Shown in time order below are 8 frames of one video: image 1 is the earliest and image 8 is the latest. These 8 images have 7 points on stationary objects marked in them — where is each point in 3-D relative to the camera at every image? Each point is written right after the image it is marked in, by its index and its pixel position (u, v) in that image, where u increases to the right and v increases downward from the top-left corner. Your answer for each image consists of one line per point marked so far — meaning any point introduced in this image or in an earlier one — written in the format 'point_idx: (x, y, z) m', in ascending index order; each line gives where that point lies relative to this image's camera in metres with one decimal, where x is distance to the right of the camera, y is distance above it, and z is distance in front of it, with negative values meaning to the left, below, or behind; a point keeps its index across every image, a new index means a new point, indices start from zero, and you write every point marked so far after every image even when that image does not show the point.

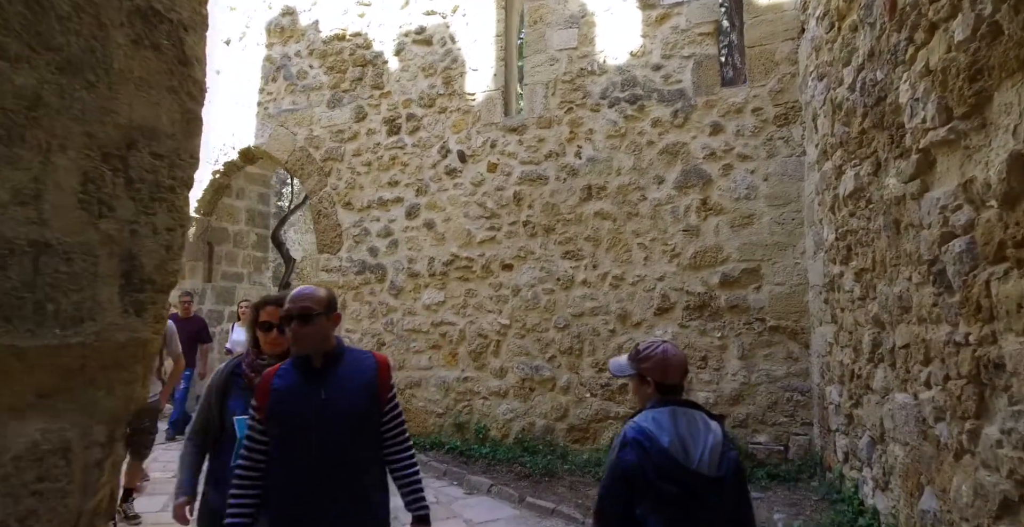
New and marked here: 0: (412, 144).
0: (-0.8, +1.0, +5.5) m
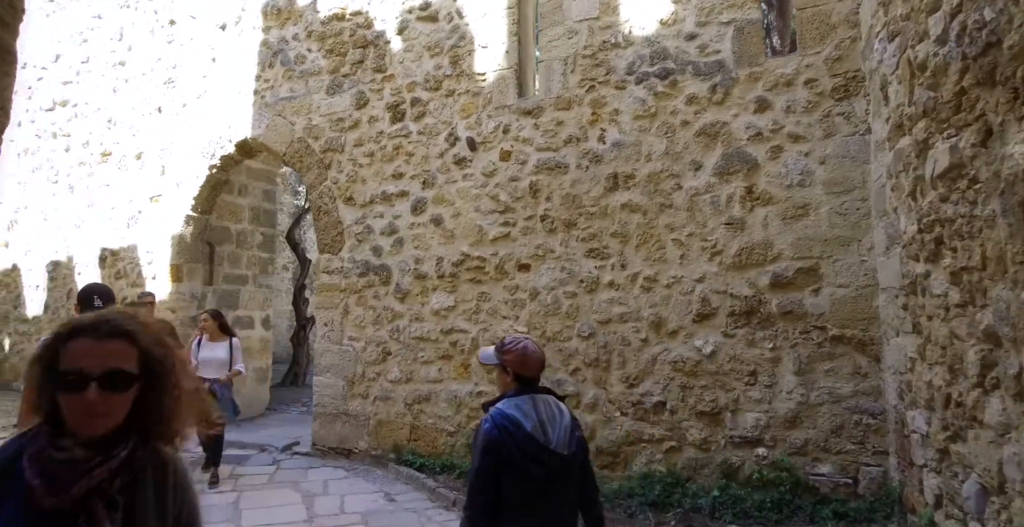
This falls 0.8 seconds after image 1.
0: (-0.7, +1.0, +4.9) m
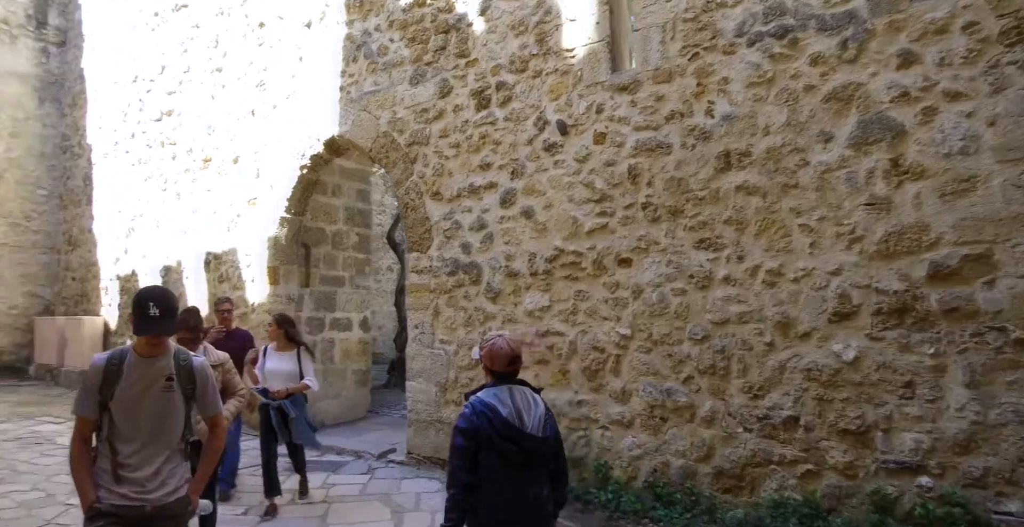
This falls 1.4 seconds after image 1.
0: (-0.1, +1.0, +4.5) m
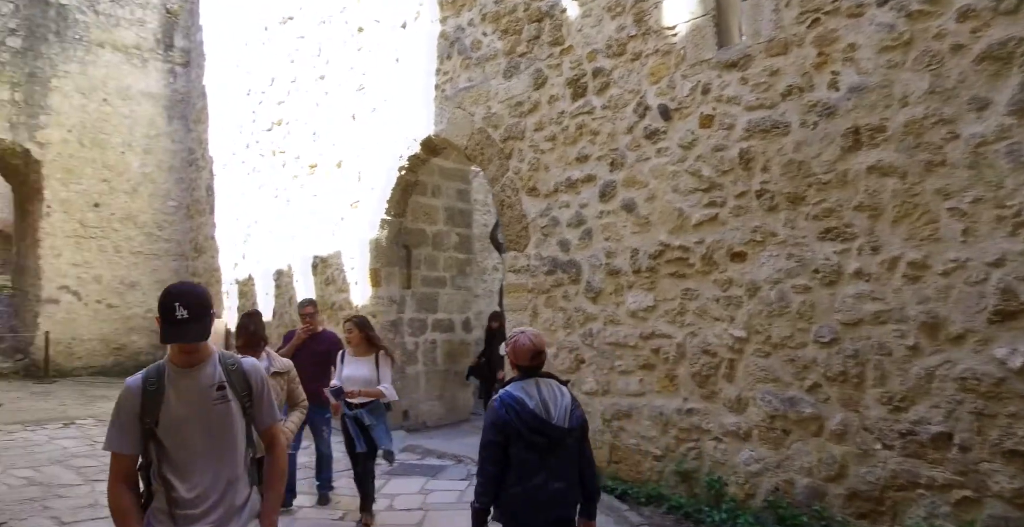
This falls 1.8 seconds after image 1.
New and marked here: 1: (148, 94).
0: (+0.6, +1.0, +4.3) m
1: (-4.5, +2.1, +8.0) m
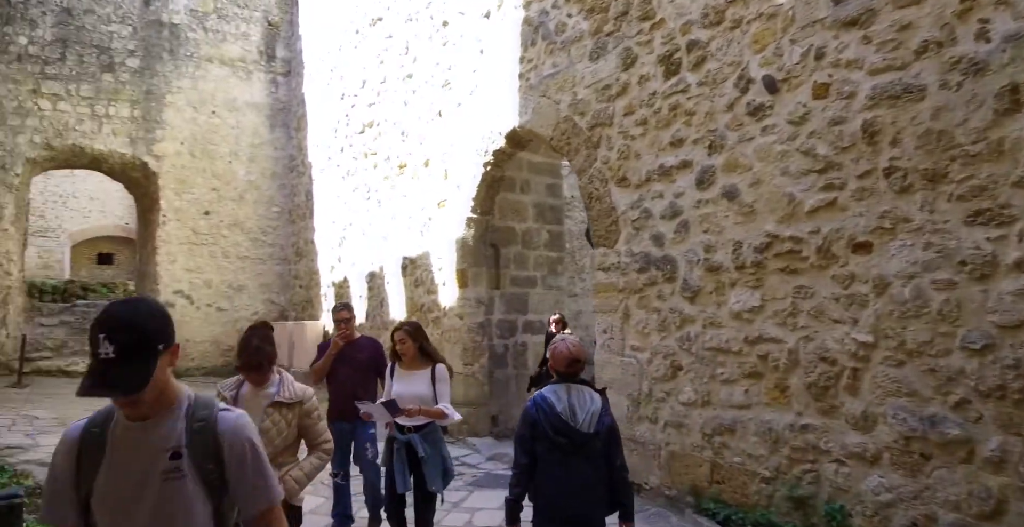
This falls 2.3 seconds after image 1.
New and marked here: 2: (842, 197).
0: (+1.1, +1.1, +3.8) m
1: (-3.3, +2.0, +8.3) m
2: (+1.6, +0.3, +3.1) m
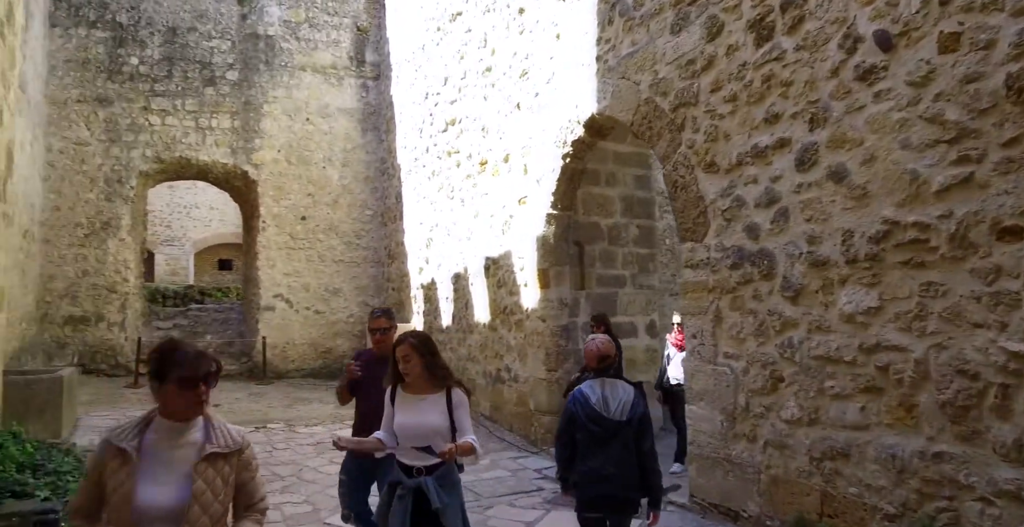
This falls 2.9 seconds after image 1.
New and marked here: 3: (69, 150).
0: (+1.4, +1.1, +3.3) m
1: (-2.2, +2.0, +8.4) m
2: (+1.8, +0.4, +2.5) m
3: (-5.1, +1.3, +7.5) m
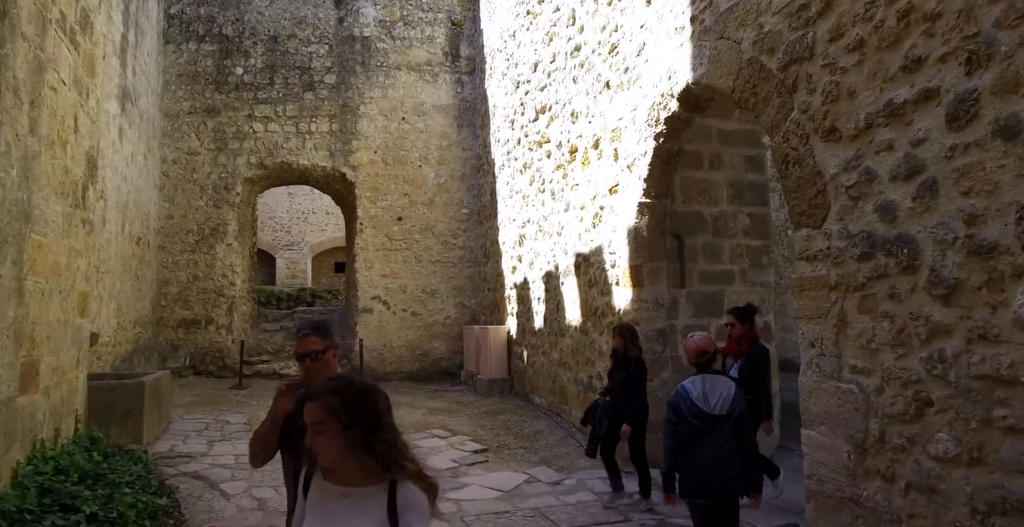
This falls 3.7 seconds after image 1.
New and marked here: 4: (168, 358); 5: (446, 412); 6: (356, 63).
0: (+1.7, +1.1, +2.6) m
1: (-0.9, +2.0, +8.3) m
2: (+1.9, +0.4, +1.7) m
3: (-4.0, +1.2, +7.9) m
4: (-4.0, -1.1, +7.6) m
5: (-0.6, -1.3, +5.9) m
6: (-2.0, +2.5, +8.1) m
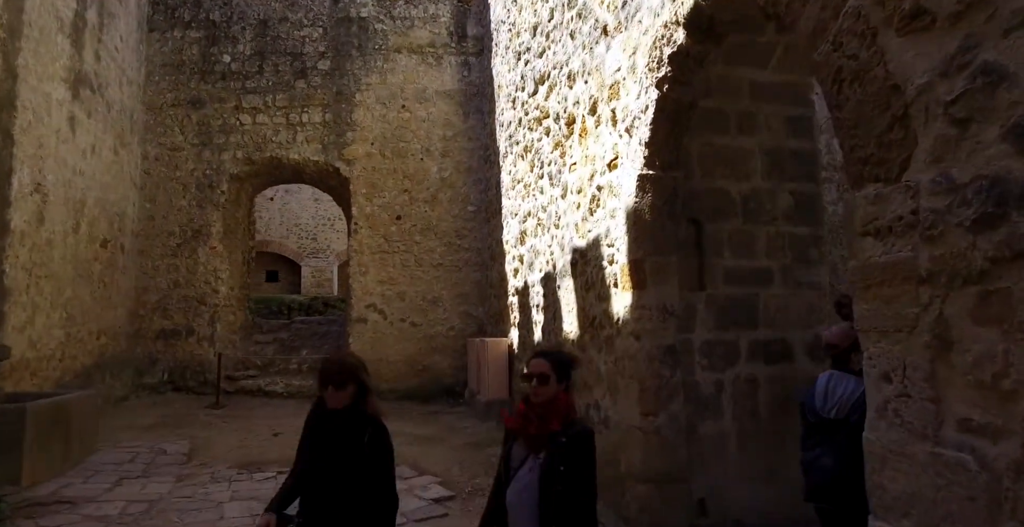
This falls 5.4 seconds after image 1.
0: (+1.4, +1.2, +1.5) m
1: (-0.8, +1.9, +7.4) m
2: (+1.5, +0.5, +0.6) m
3: (-3.9, +1.2, +7.2) m
4: (-3.9, -1.1, +6.9) m
5: (-0.6, -1.4, +5.0) m
6: (-1.8, +2.5, +7.4) m
